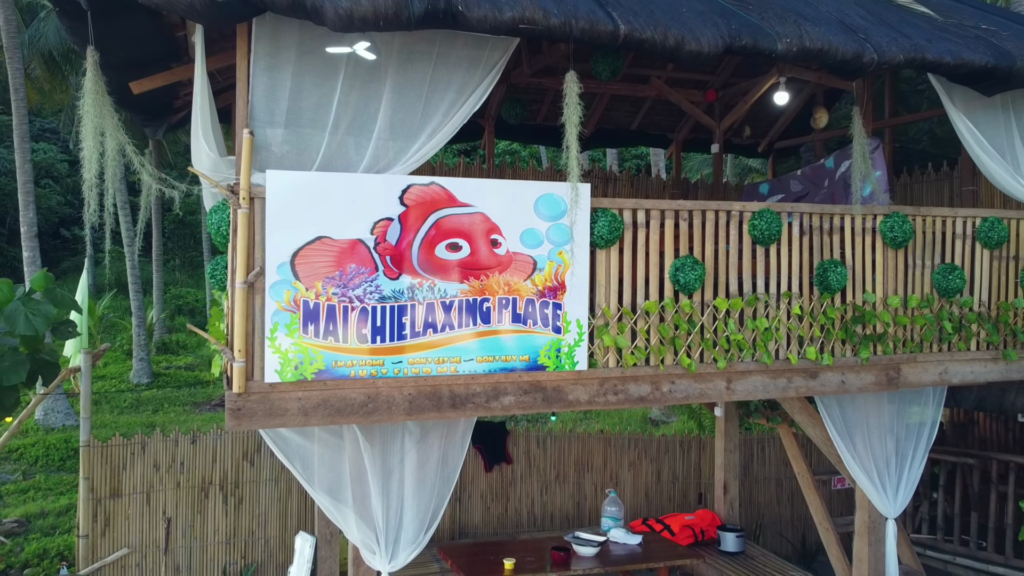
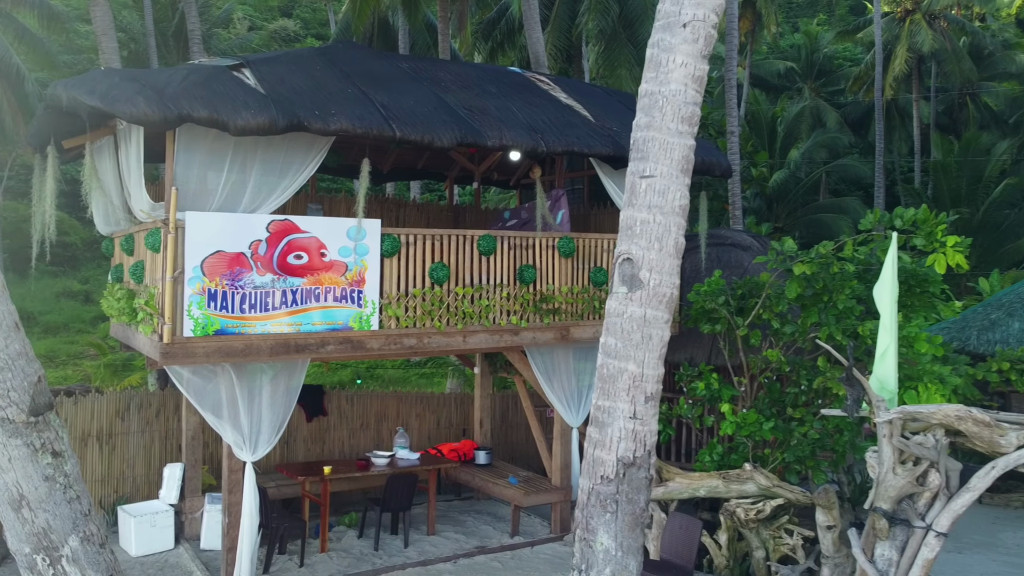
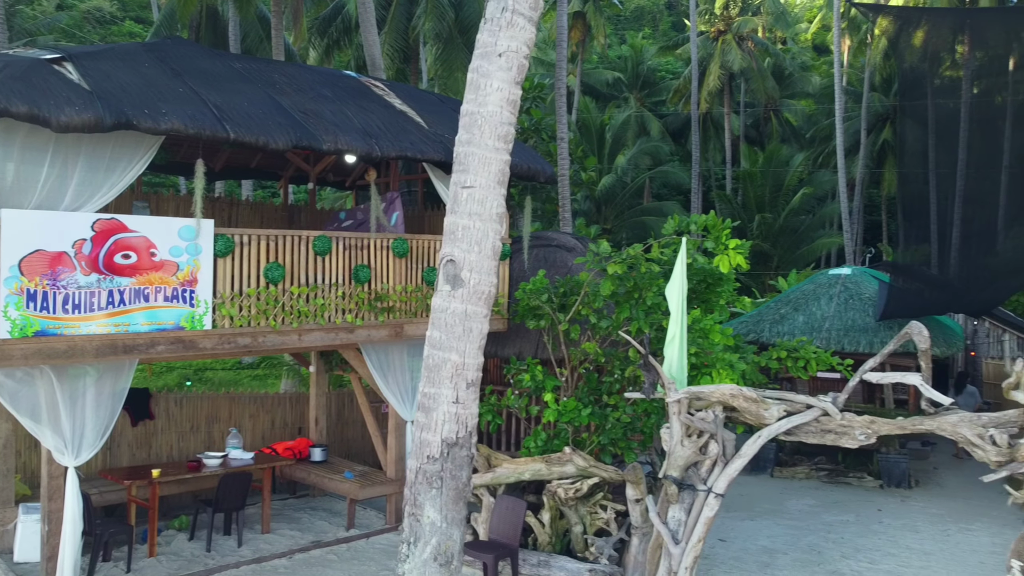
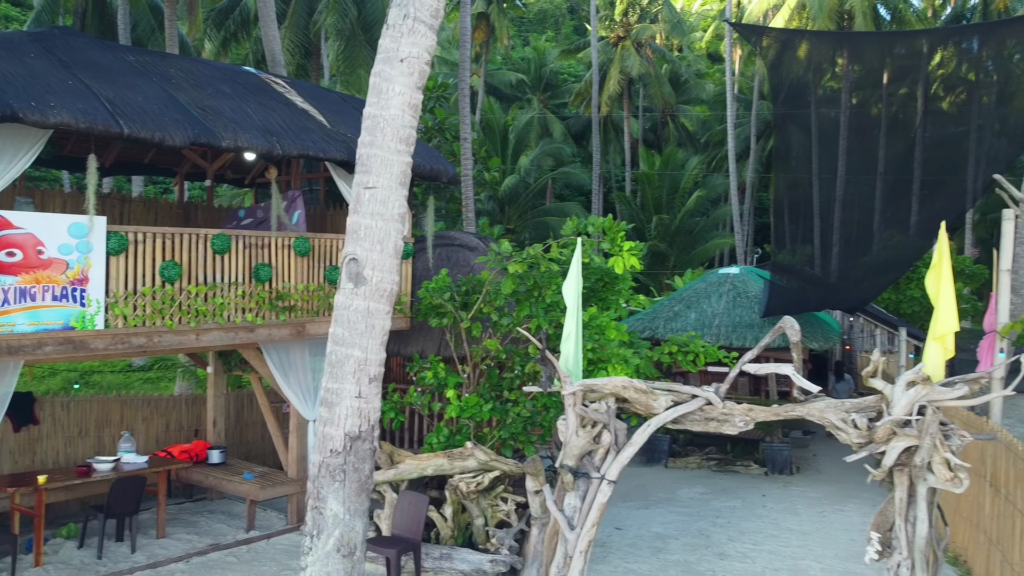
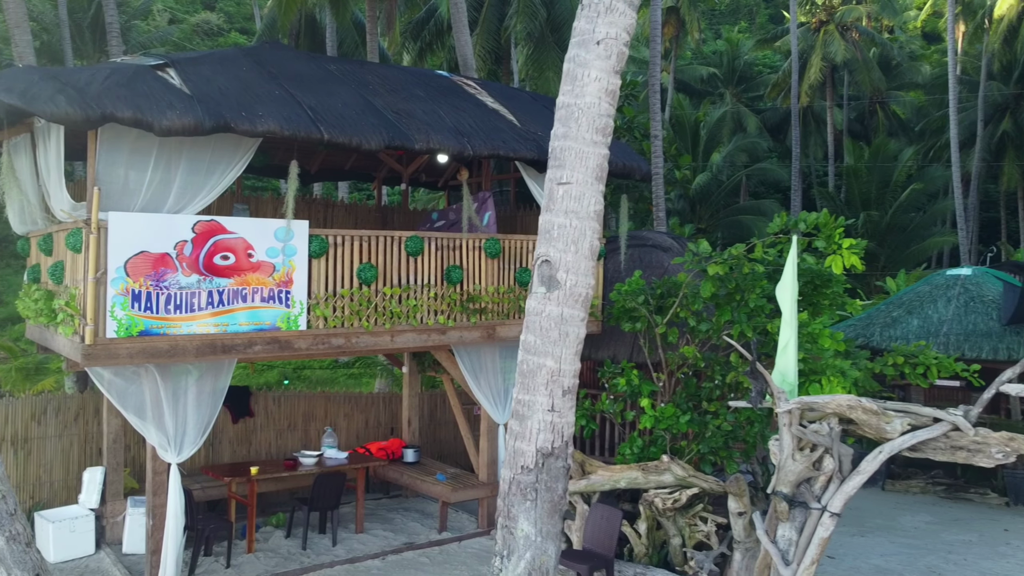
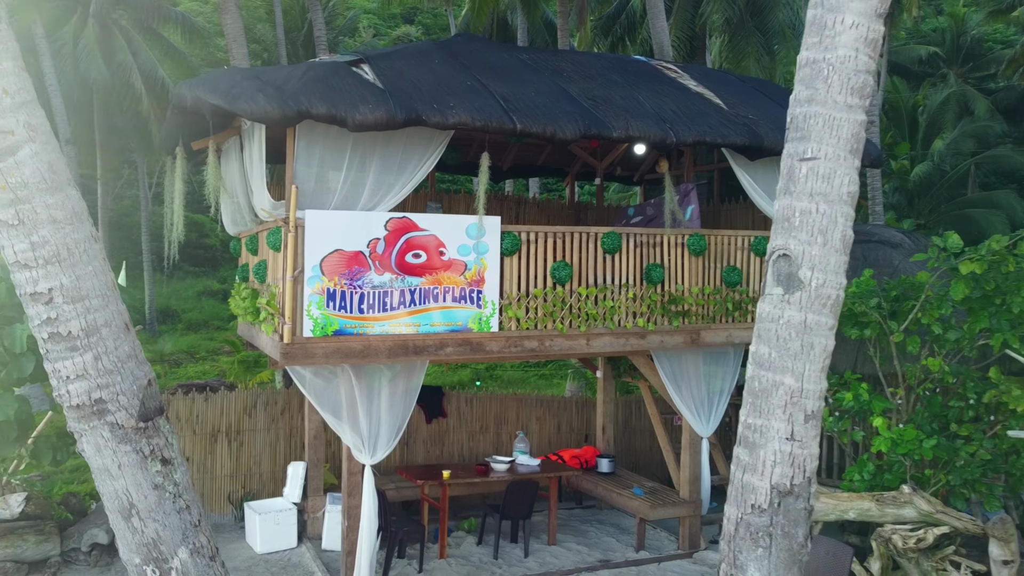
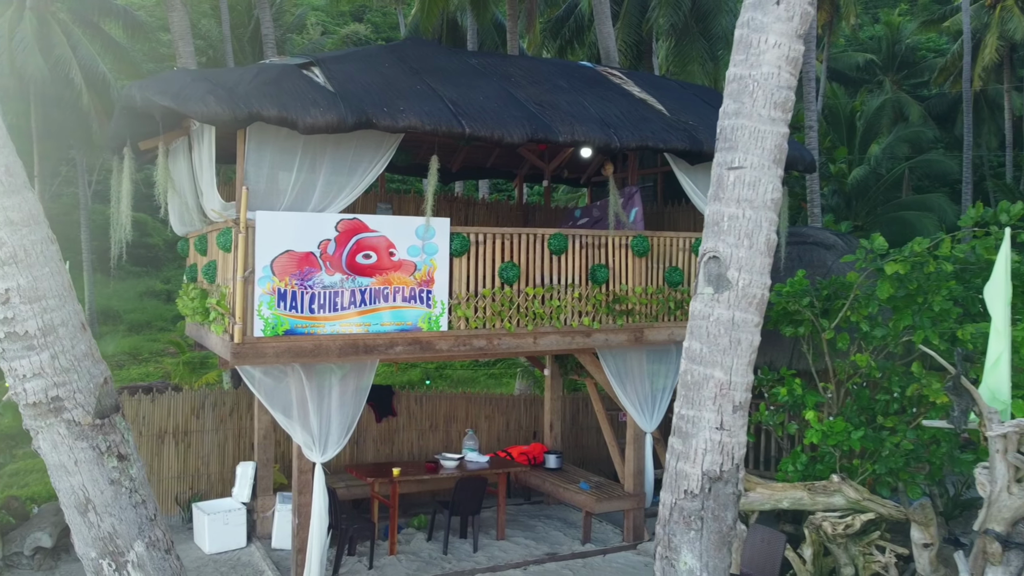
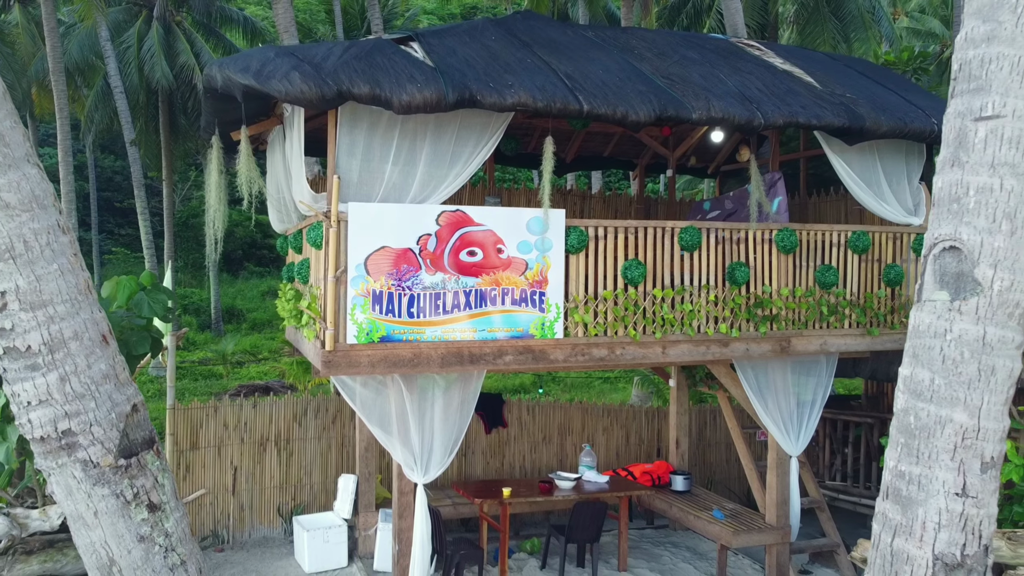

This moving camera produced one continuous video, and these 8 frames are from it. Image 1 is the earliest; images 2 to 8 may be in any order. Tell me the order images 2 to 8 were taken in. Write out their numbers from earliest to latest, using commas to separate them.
8, 6, 7, 2, 5, 3, 4
